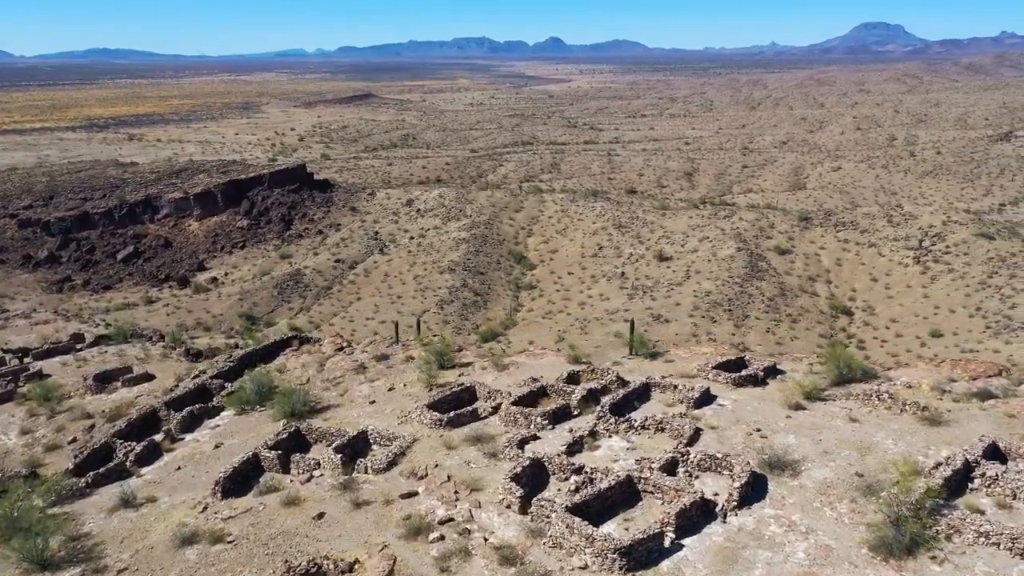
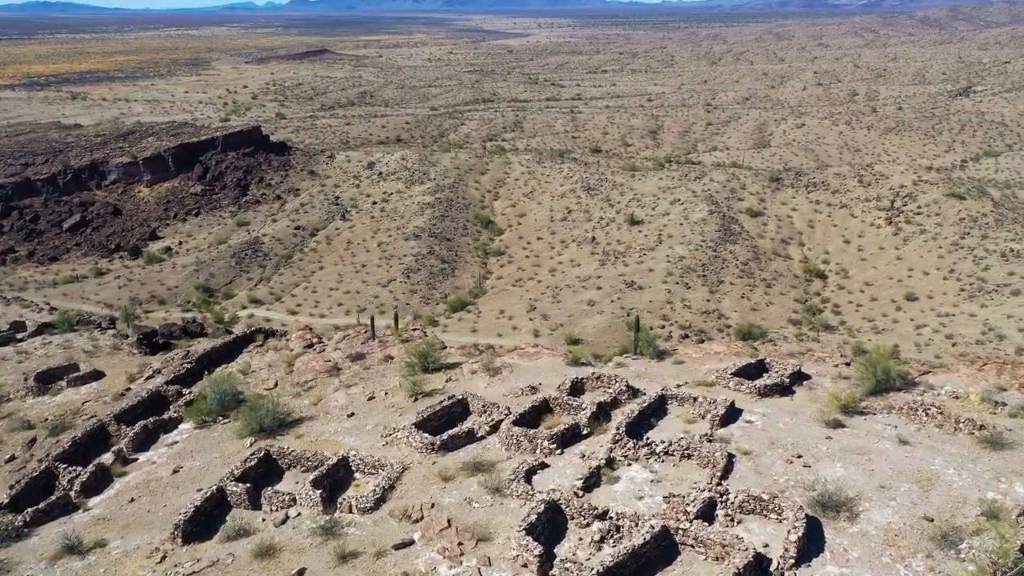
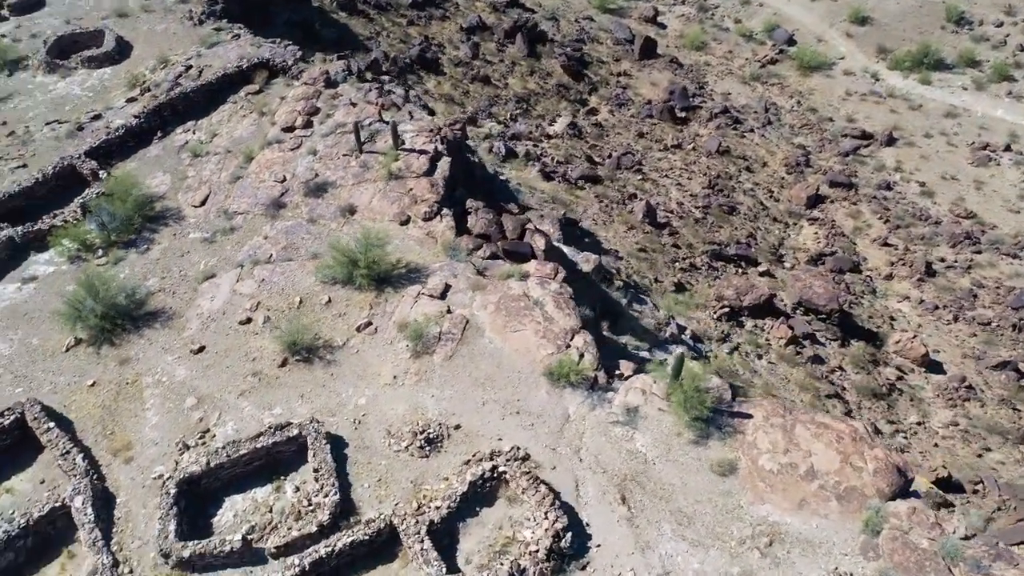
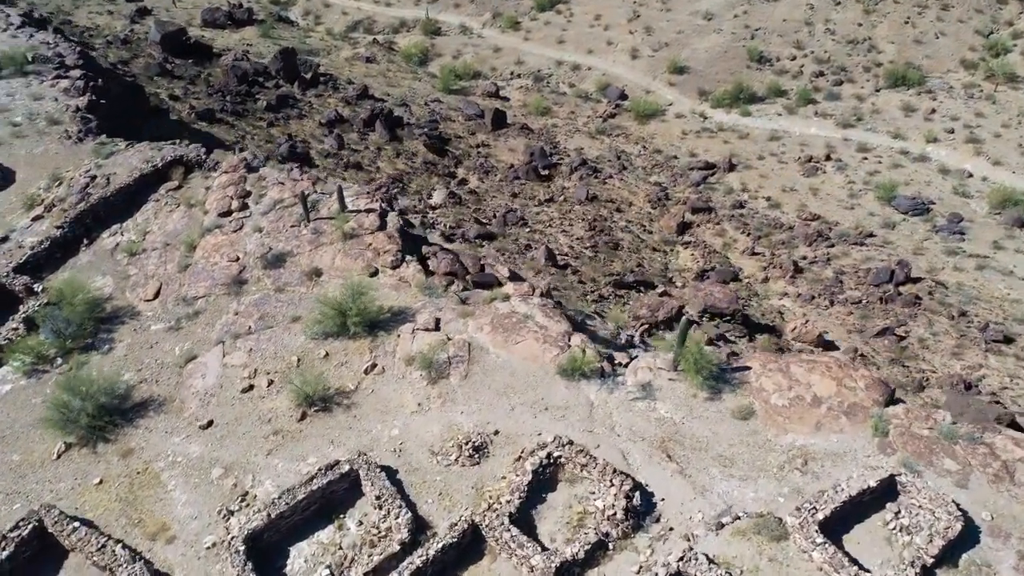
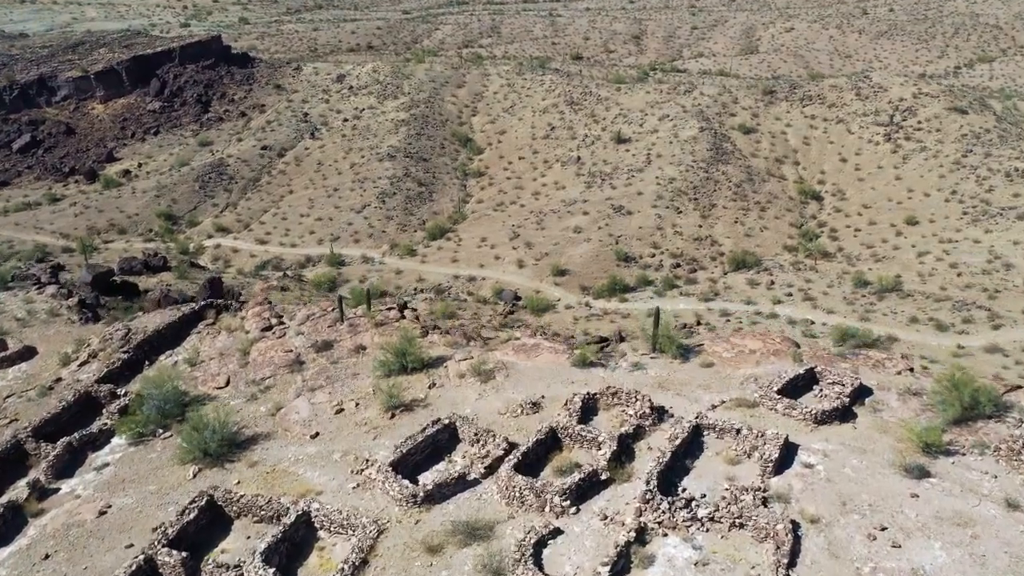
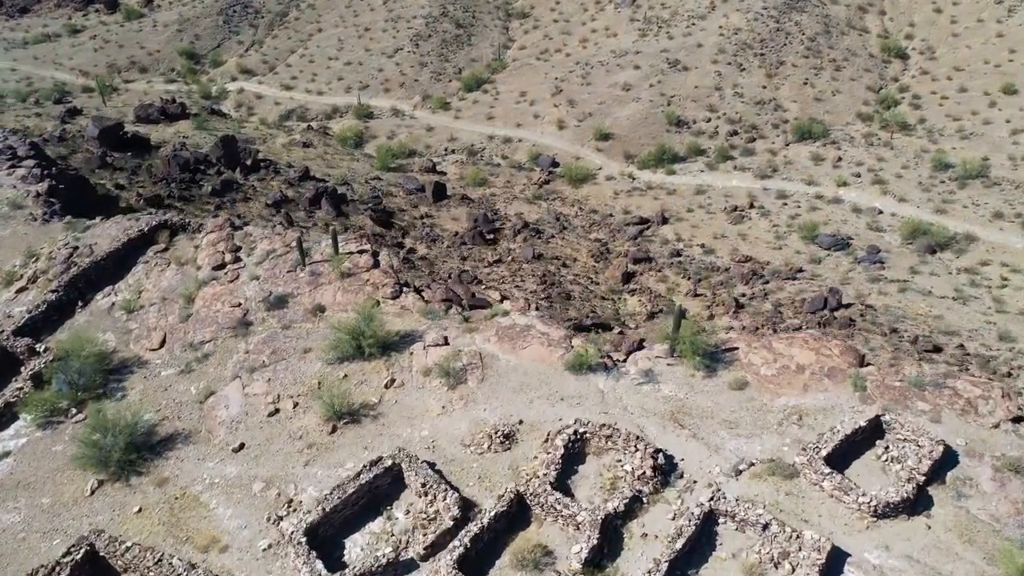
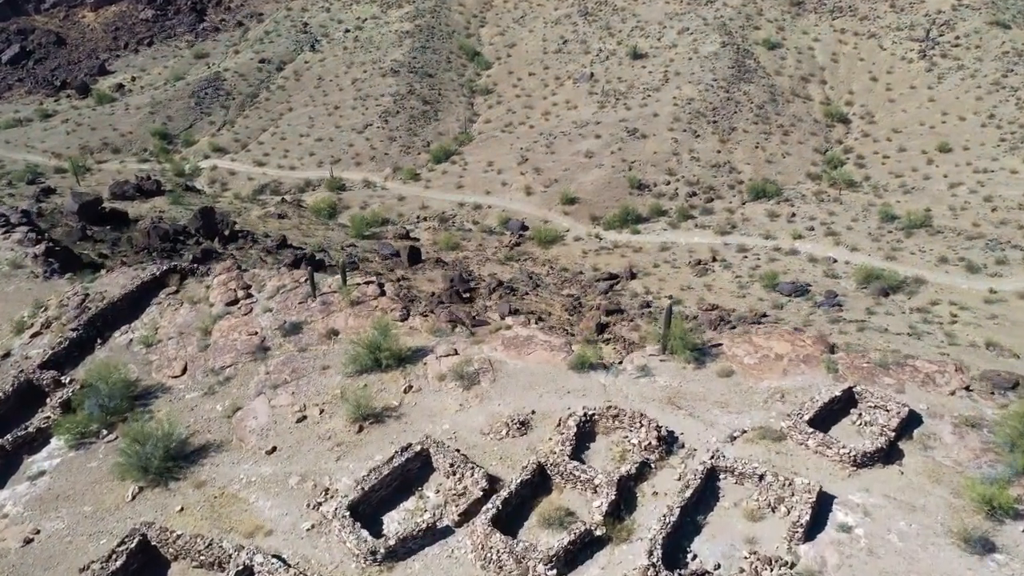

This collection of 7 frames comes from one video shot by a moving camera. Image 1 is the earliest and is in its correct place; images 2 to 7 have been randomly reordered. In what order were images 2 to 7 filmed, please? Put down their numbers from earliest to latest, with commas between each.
2, 5, 7, 6, 4, 3
